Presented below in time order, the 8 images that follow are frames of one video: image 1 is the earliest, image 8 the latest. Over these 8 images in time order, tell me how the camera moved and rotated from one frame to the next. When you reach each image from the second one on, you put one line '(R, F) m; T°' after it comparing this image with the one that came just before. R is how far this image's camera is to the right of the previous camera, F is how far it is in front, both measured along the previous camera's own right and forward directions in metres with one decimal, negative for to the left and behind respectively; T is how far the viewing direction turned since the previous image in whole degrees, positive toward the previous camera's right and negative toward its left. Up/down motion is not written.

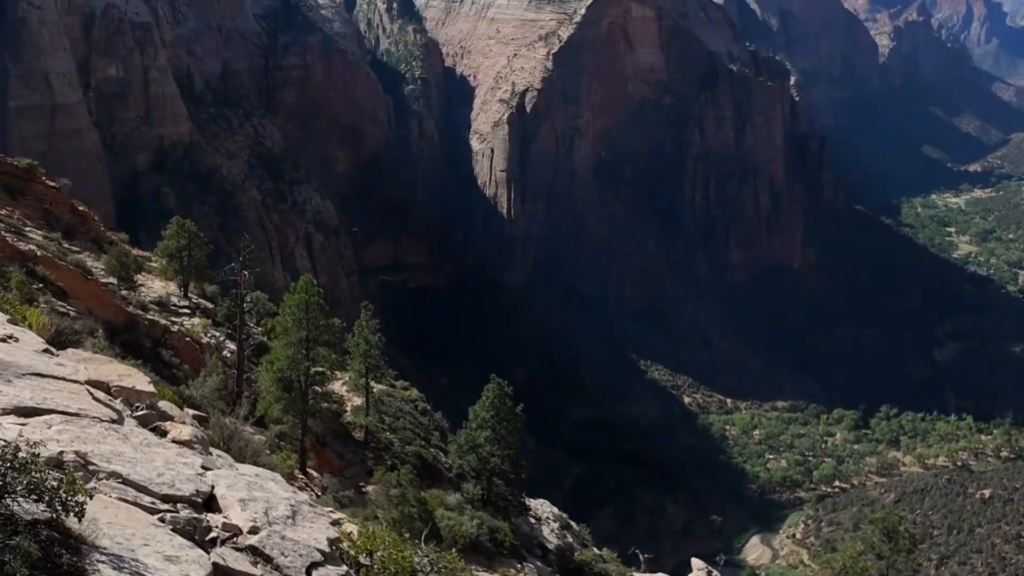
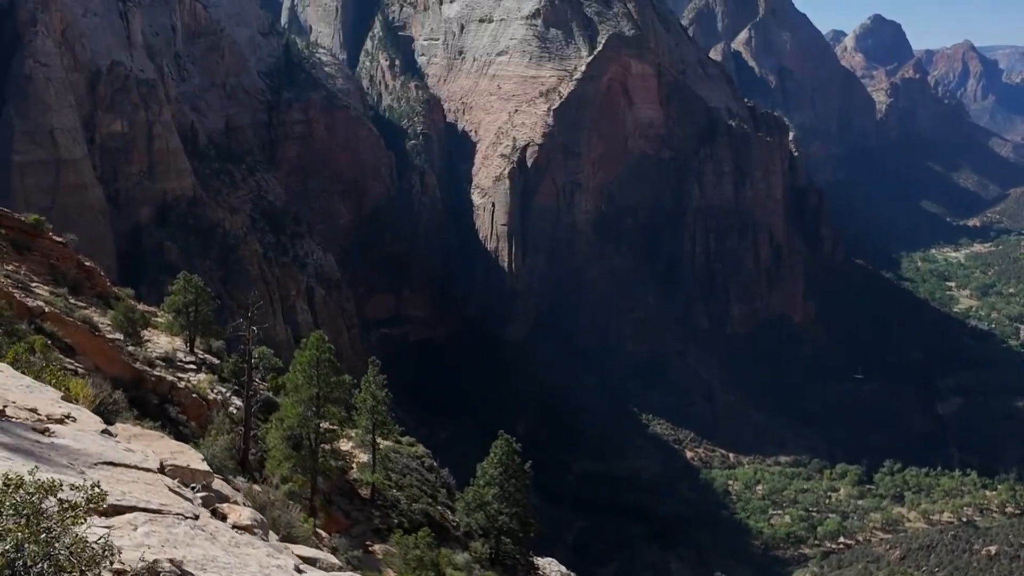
(-0.4, +0.2) m; 0°
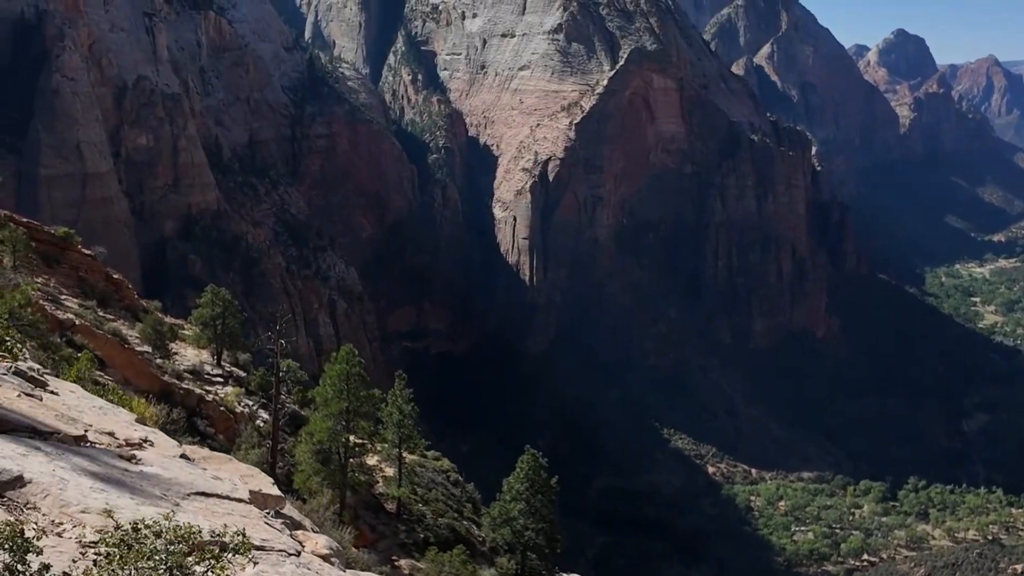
(-0.3, +0.2) m; -1°
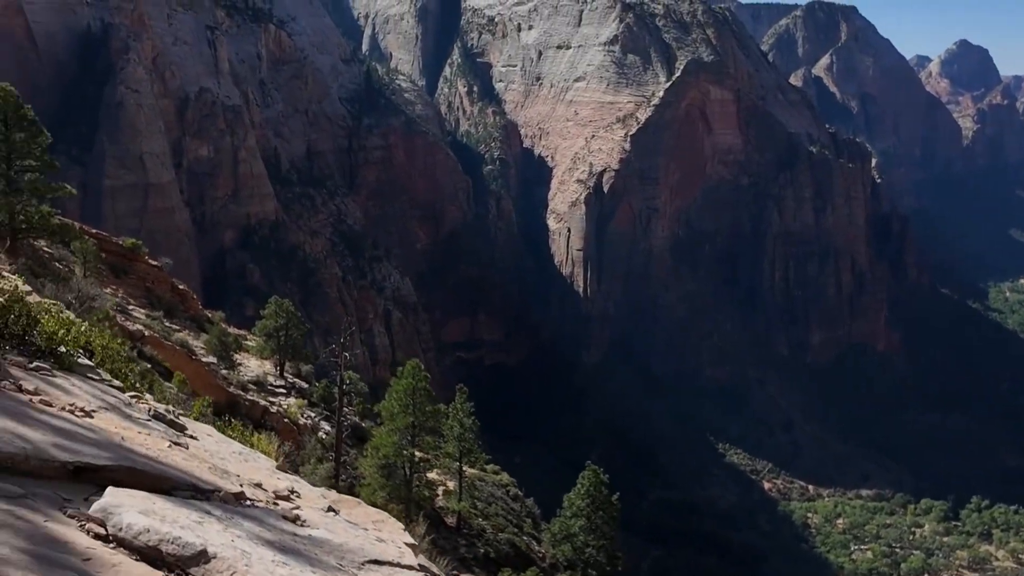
(-0.4, +0.2) m; -3°
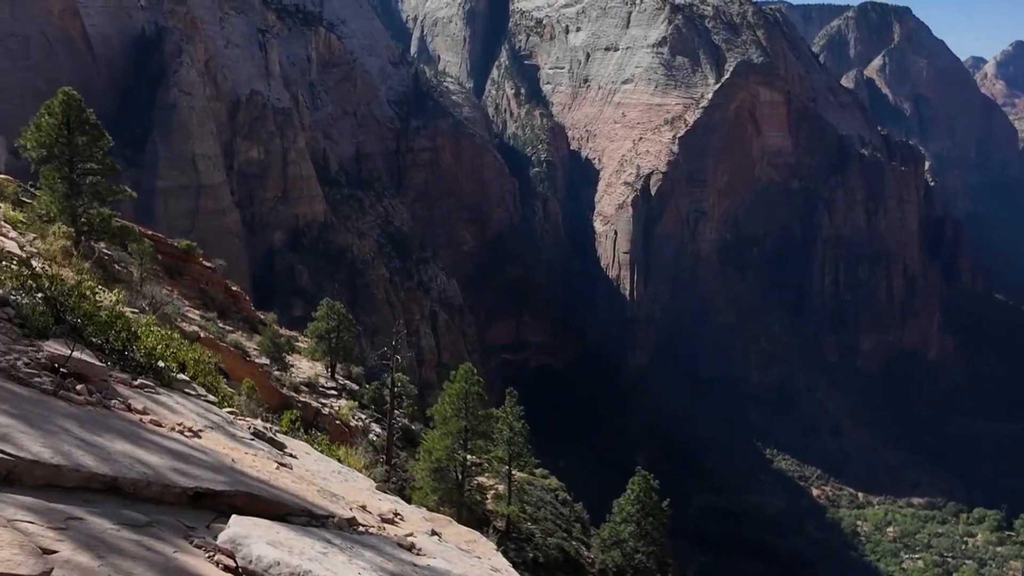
(-0.2, +0.1) m; -2°
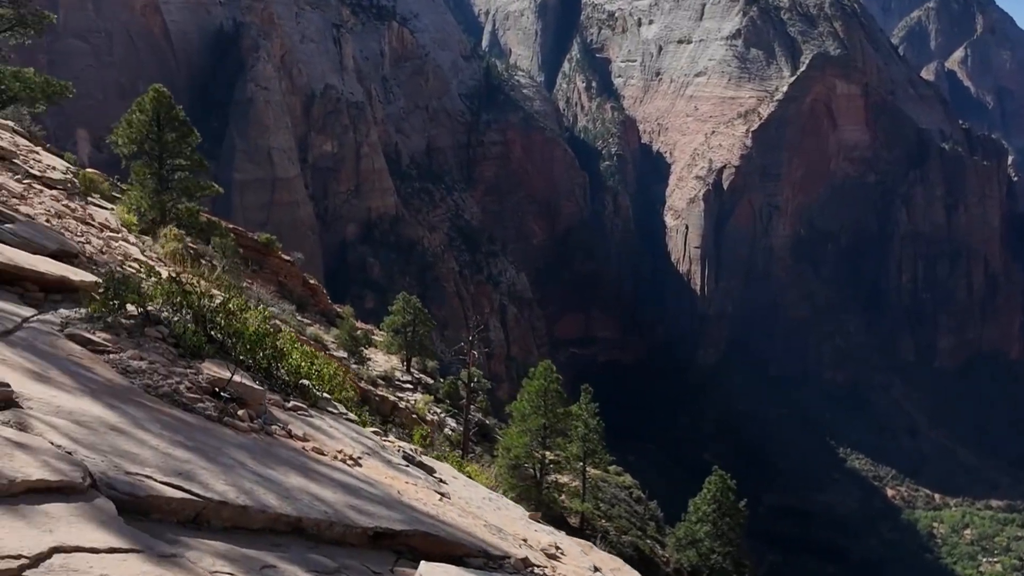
(-0.4, +0.2) m; -4°
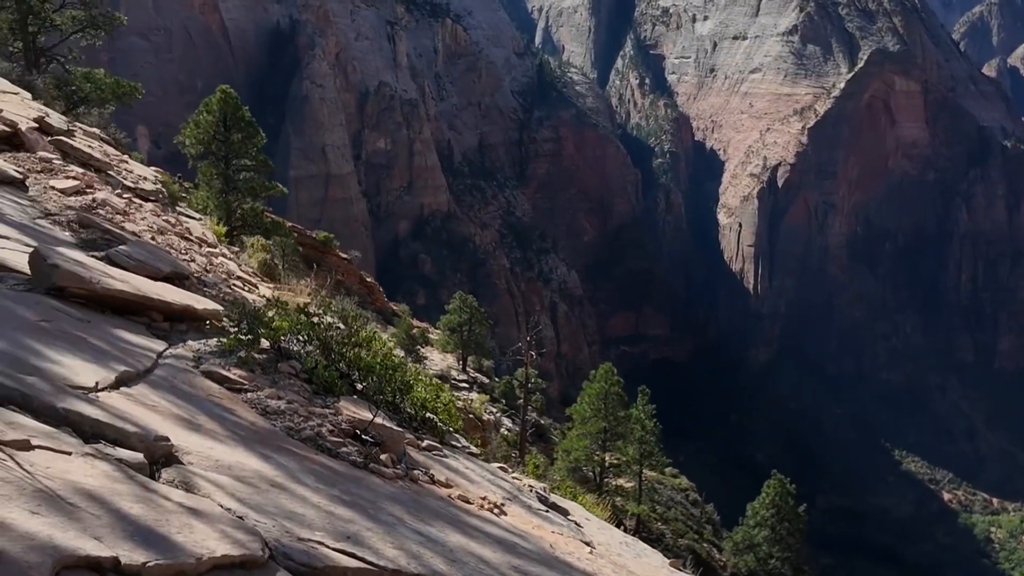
(-0.3, +0.2) m; -3°
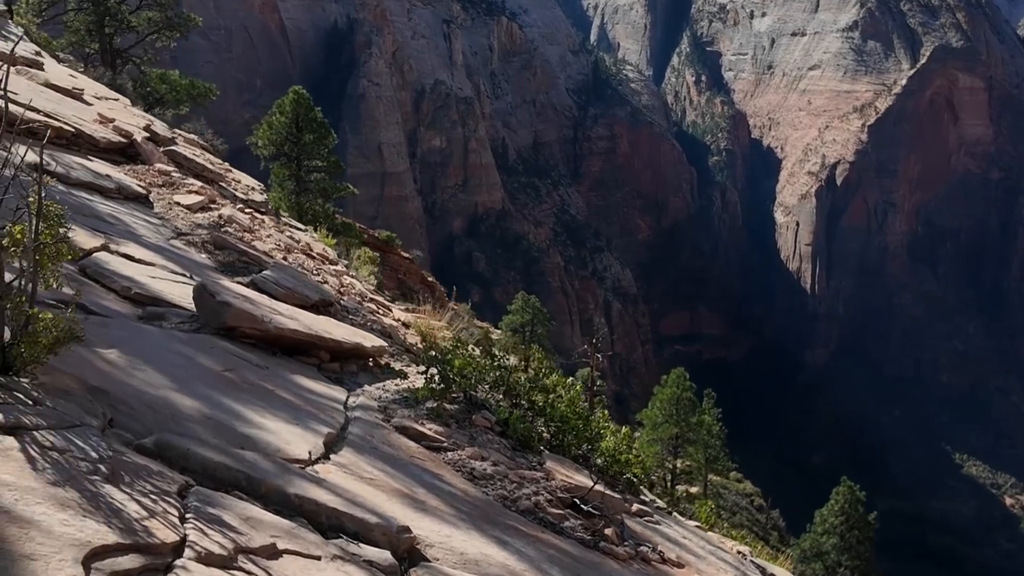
(-0.5, +0.4) m; -3°
